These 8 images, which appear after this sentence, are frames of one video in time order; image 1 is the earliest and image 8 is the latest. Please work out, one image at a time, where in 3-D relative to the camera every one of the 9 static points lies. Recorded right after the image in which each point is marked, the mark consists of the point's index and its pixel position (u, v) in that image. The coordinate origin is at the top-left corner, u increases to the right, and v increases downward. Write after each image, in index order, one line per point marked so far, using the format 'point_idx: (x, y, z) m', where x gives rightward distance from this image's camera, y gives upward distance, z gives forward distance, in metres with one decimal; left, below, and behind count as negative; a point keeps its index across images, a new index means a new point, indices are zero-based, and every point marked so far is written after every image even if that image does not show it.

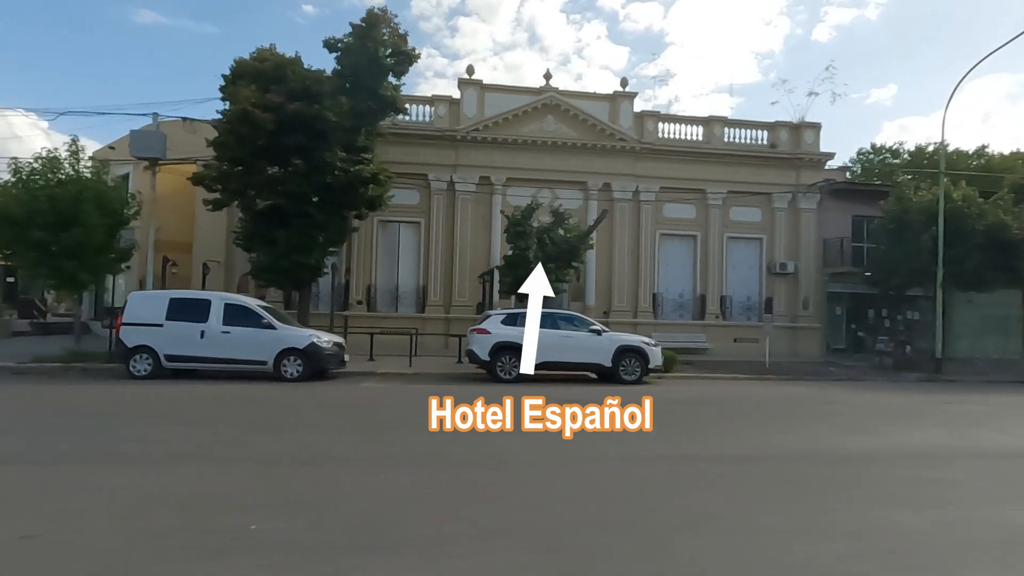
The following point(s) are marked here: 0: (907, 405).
0: (+11.4, -3.3, +15.6) m
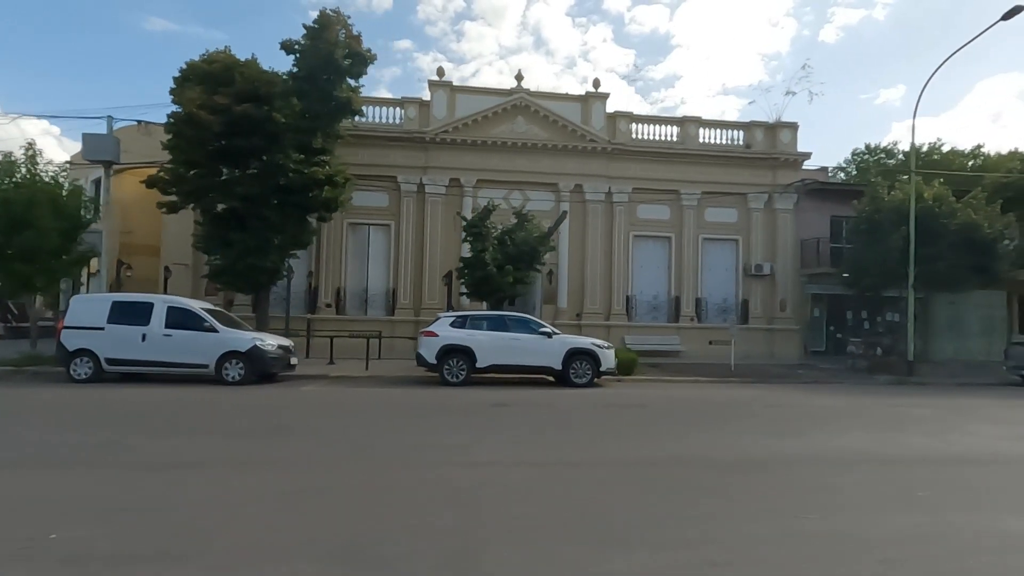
0: (+9.7, -3.4, +15.2) m
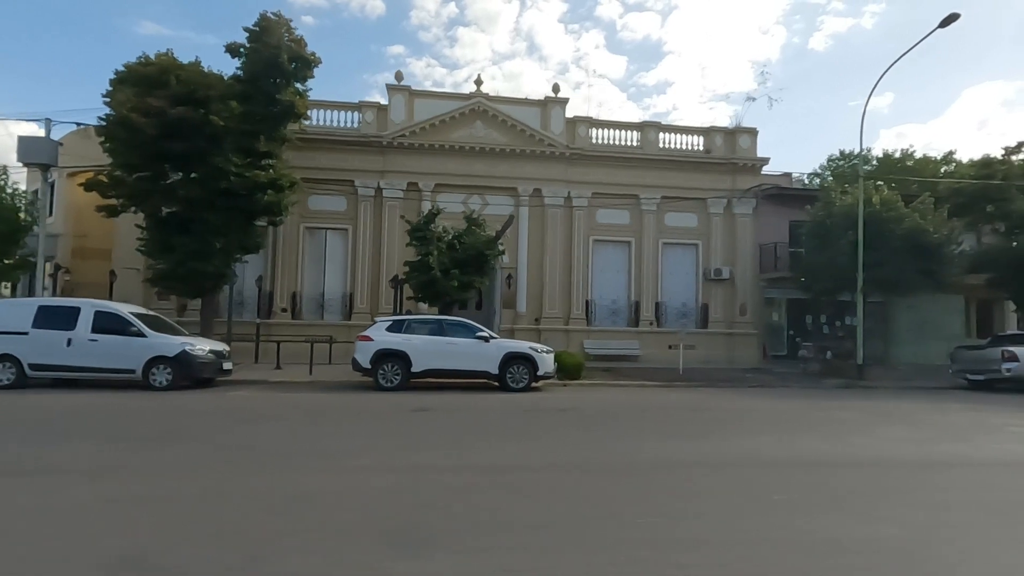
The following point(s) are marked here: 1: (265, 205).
0: (+7.7, -3.5, +15.2) m
1: (-9.2, +3.1, +20.0) m
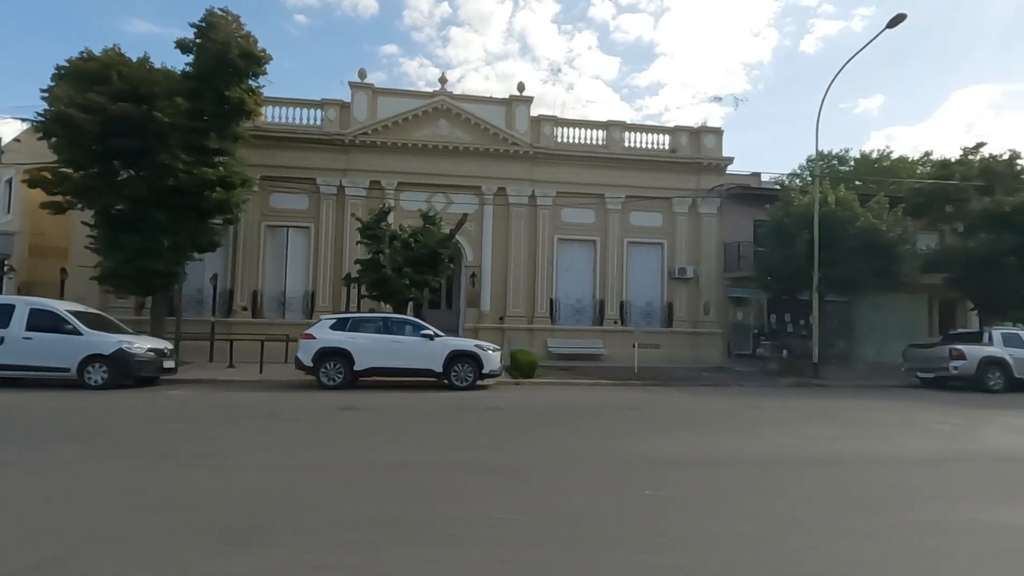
0: (+5.9, -3.4, +15.3) m
1: (-11.0, +3.2, +19.8) m
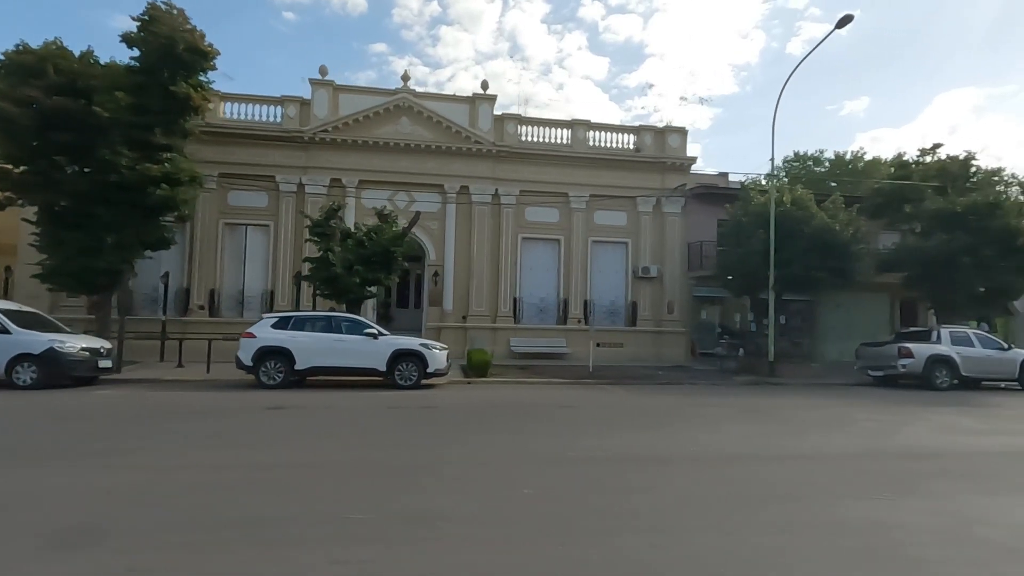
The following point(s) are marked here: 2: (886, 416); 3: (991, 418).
0: (+4.2, -3.4, +15.3) m
1: (-12.8, +3.2, +19.5) m
2: (+9.9, -3.4, +14.2) m
3: (+12.6, -3.4, +14.1) m
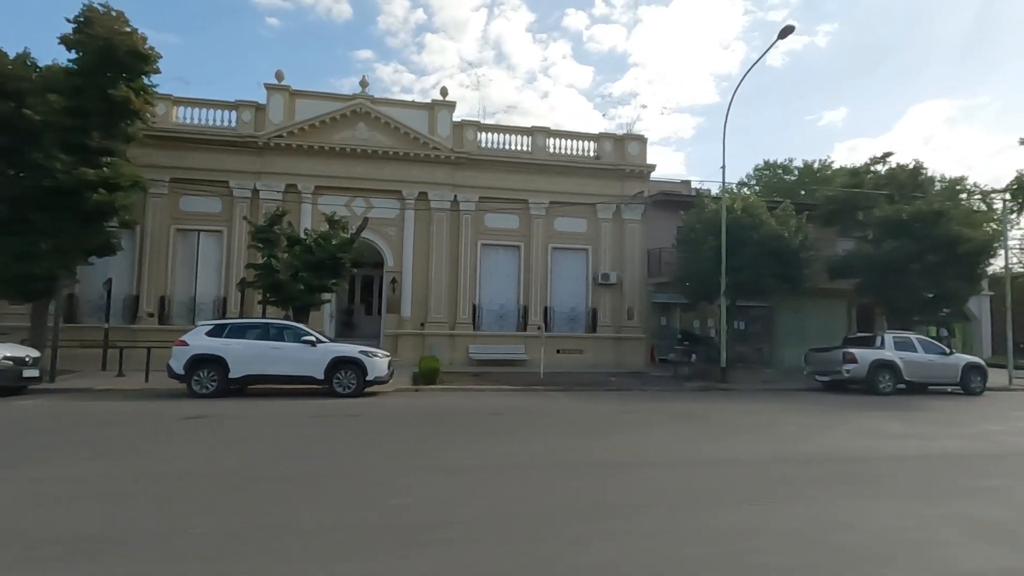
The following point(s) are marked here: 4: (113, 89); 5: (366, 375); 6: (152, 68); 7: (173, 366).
0: (+2.4, -3.5, +15.2) m
1: (-14.8, +3.0, +19.0) m
2: (+8.1, -3.6, +14.3) m
3: (+10.8, -3.6, +14.3) m
4: (-14.1, +7.1, +18.9) m
5: (-4.6, -2.7, +16.8) m
6: (-13.3, +8.1, +19.8) m
7: (-10.2, -2.3, +16.1) m
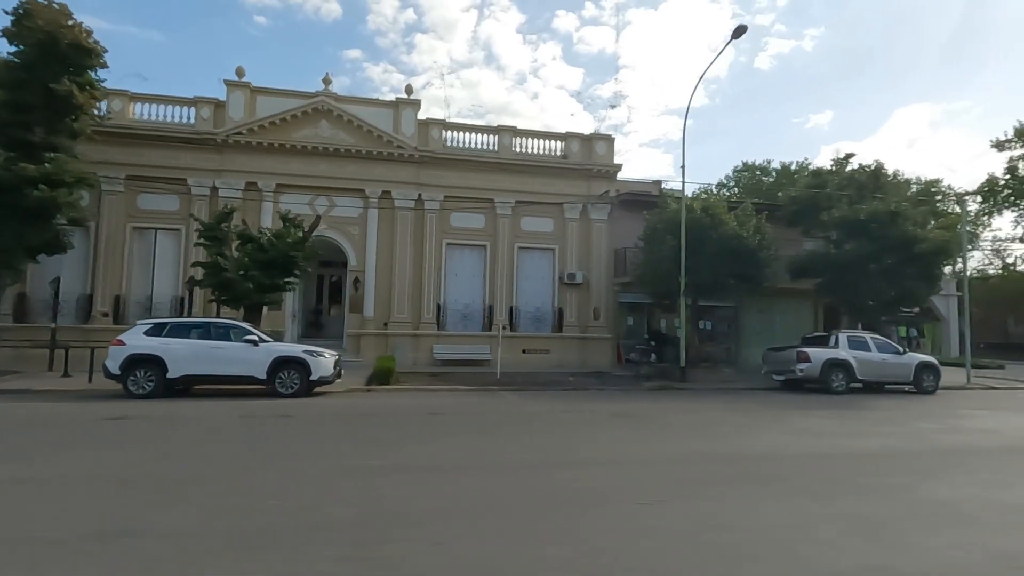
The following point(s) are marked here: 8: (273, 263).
0: (+0.8, -3.5, +15.1) m
1: (-16.4, +3.0, +18.6) m
2: (+6.5, -3.5, +14.3) m
3: (+9.2, -3.5, +14.4) m
4: (-15.8, +7.1, +18.5) m
5: (-6.2, -2.7, +16.5) m
6: (-15.0, +8.2, +19.4) m
7: (-11.9, -2.3, +15.8) m
8: (-9.0, +1.0, +20.0) m
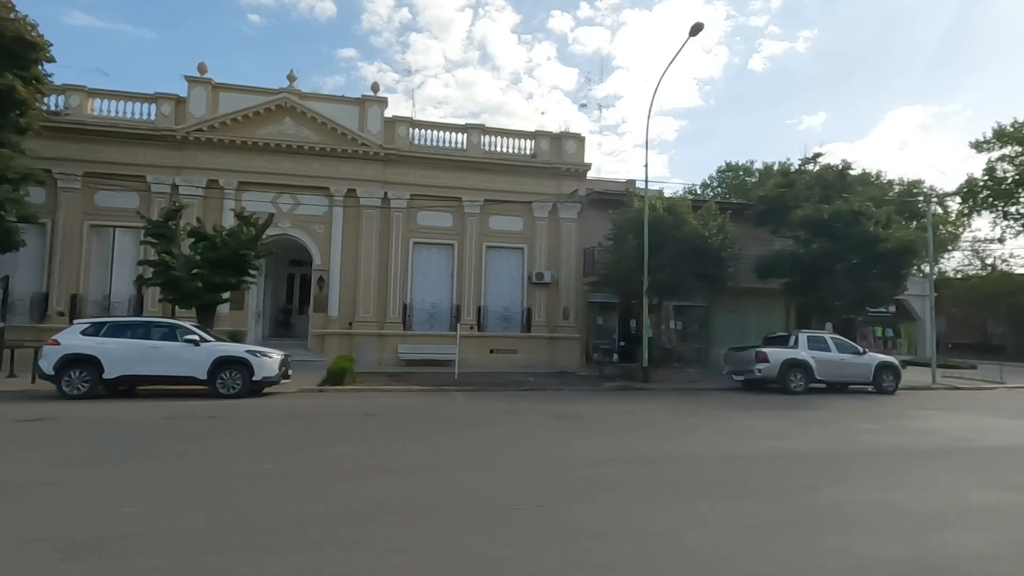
0: (-0.8, -3.5, +14.9) m
1: (-18.1, +3.1, +18.2) m
2: (+4.9, -3.5, +14.1) m
3: (+7.6, -3.5, +14.2) m
4: (-17.4, +7.2, +18.1) m
5: (-7.9, -2.7, +16.2) m
6: (-16.7, +8.2, +19.0) m
7: (-13.5, -2.3, +15.4) m
8: (-10.6, +1.0, +19.7) m
